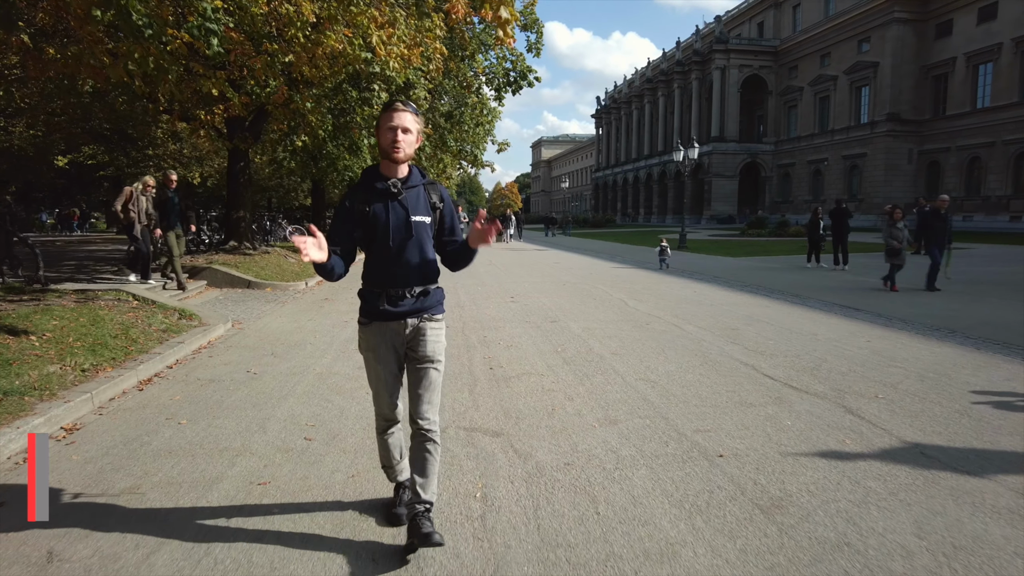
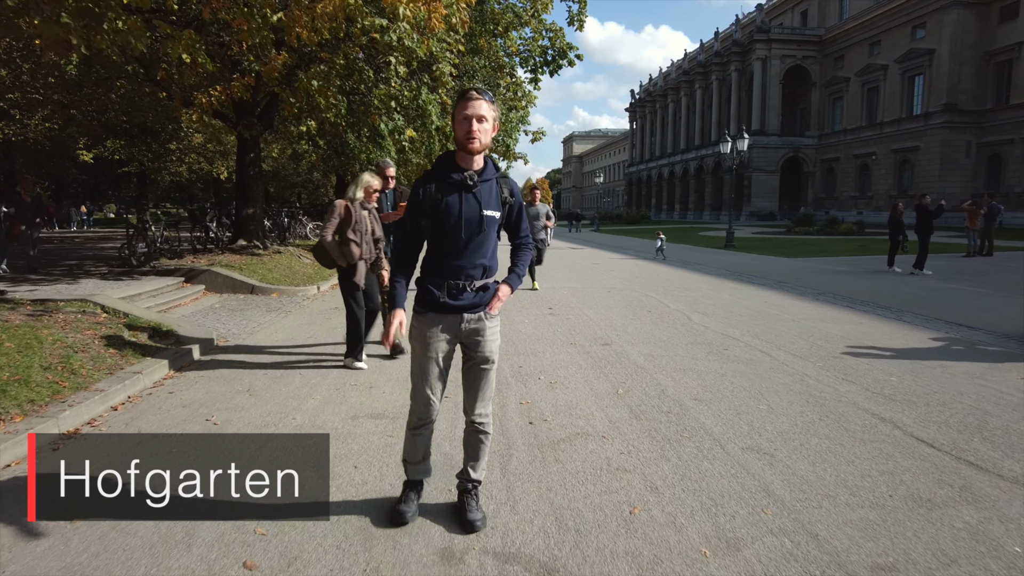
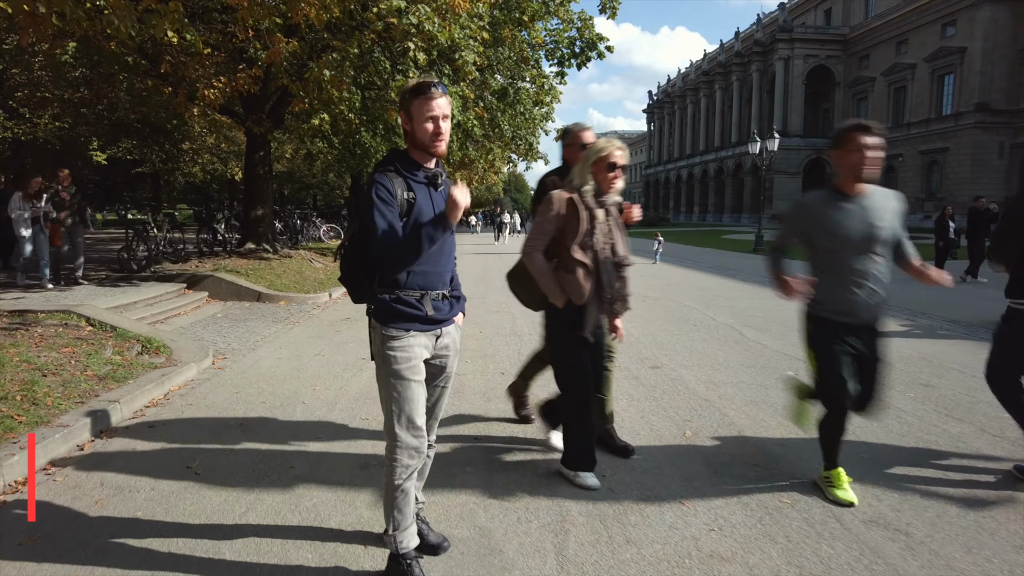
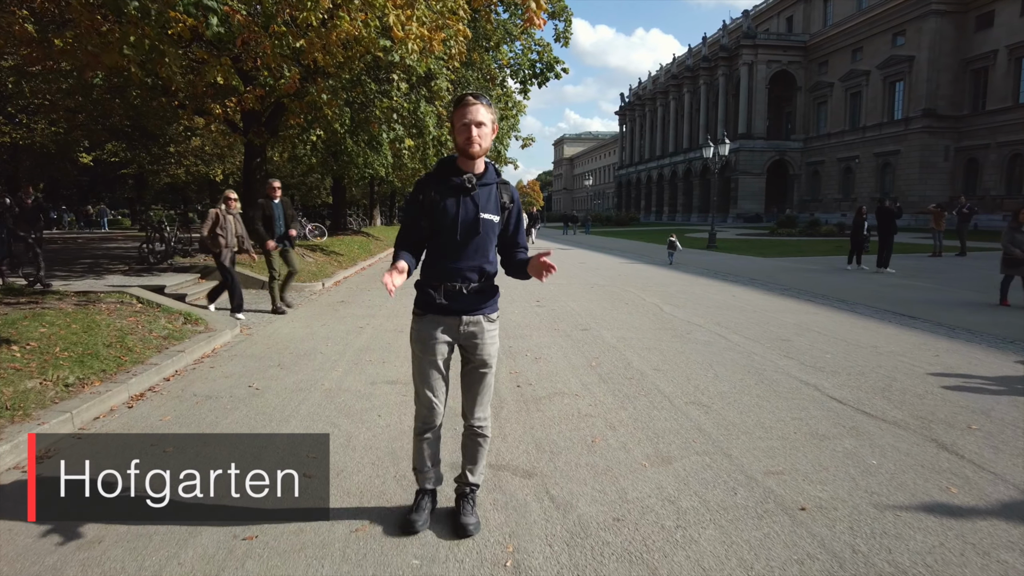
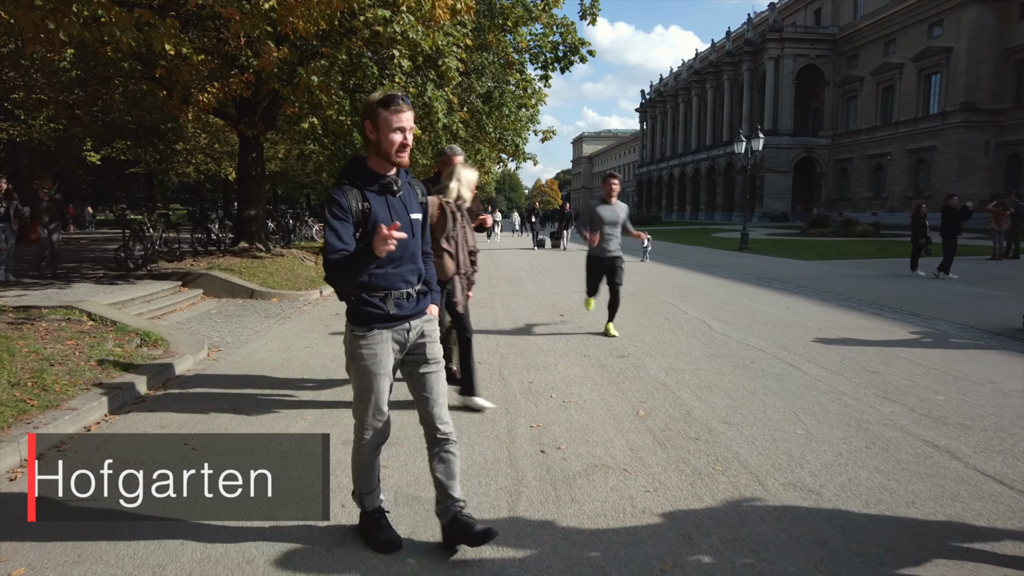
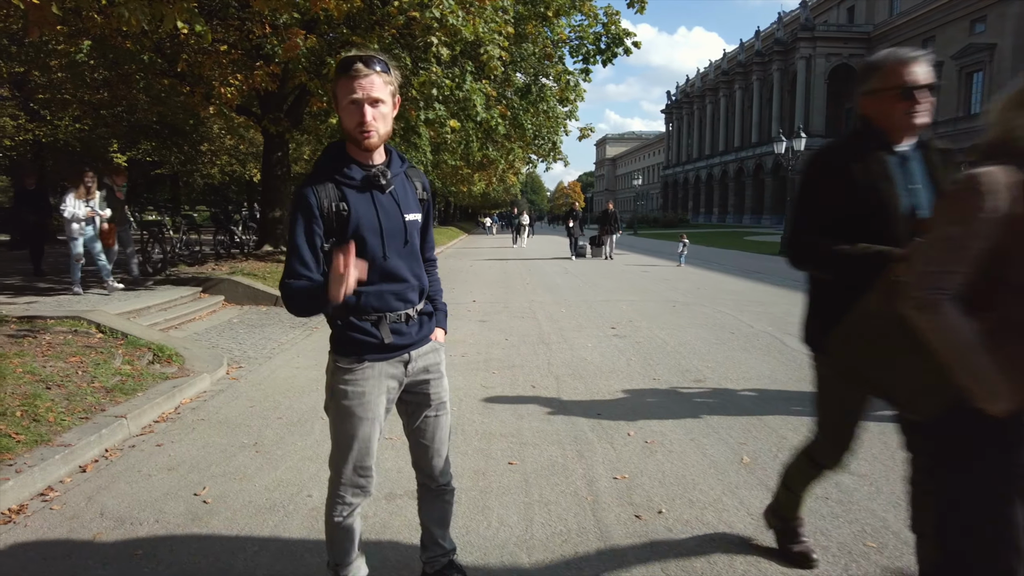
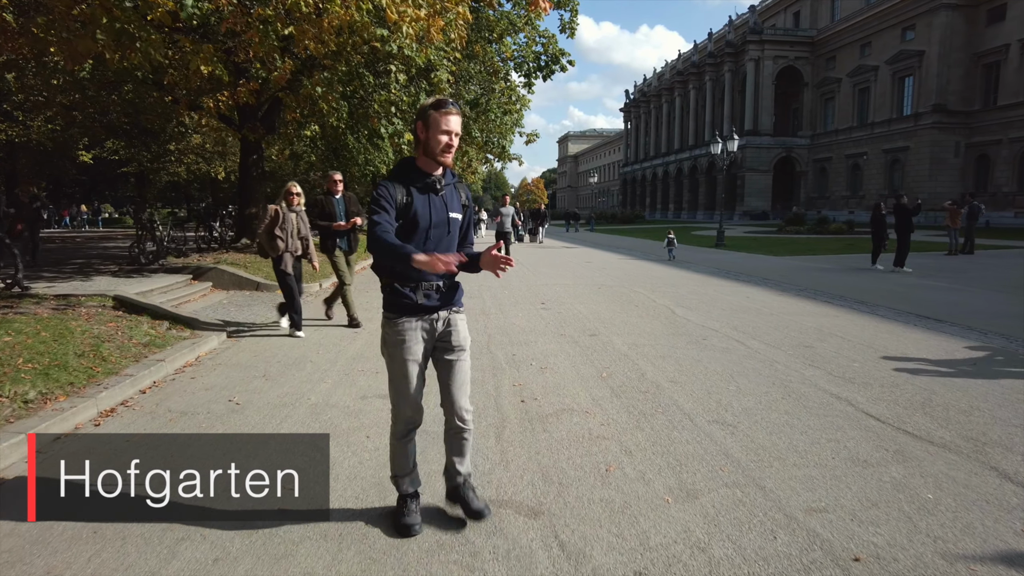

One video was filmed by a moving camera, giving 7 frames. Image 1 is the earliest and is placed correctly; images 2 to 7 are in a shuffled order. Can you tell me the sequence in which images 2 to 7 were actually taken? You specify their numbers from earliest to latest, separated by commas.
4, 7, 2, 5, 3, 6
